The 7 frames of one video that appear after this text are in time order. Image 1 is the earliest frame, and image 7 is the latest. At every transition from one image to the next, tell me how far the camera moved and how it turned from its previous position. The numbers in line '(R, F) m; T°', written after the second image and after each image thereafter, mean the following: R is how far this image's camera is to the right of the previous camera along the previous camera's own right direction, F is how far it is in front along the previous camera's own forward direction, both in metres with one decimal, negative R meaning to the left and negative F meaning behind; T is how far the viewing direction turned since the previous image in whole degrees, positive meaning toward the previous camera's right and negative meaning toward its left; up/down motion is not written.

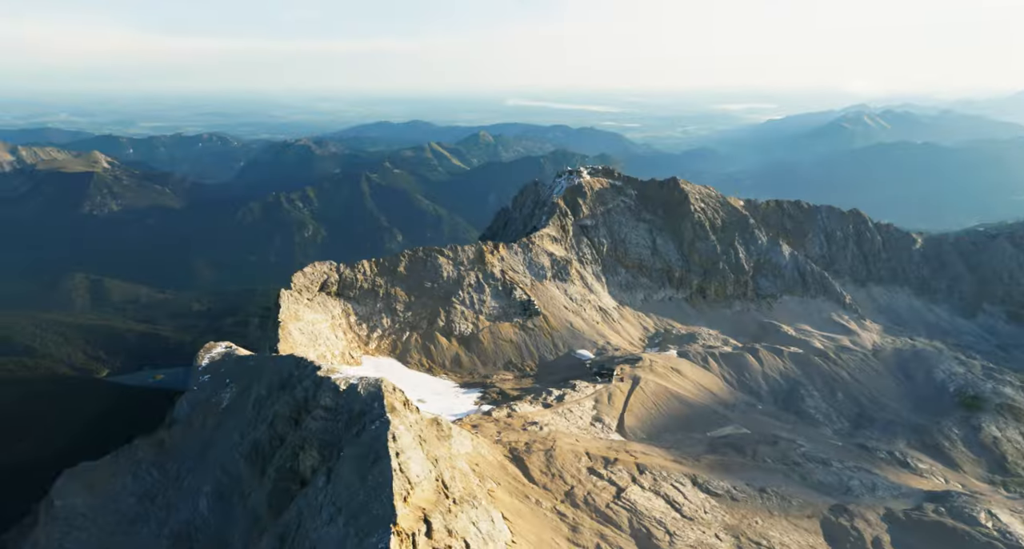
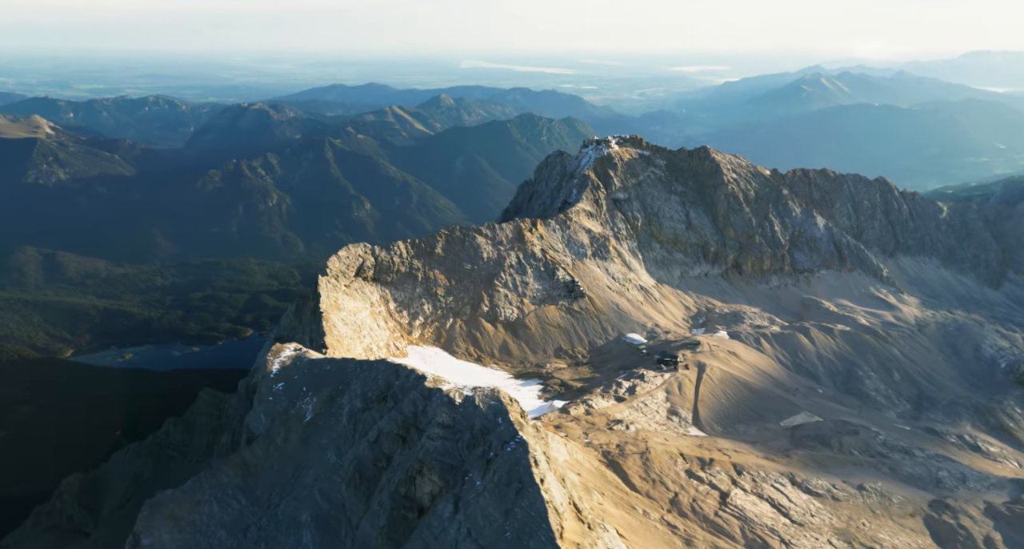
(-9.7, +5.2) m; +3°
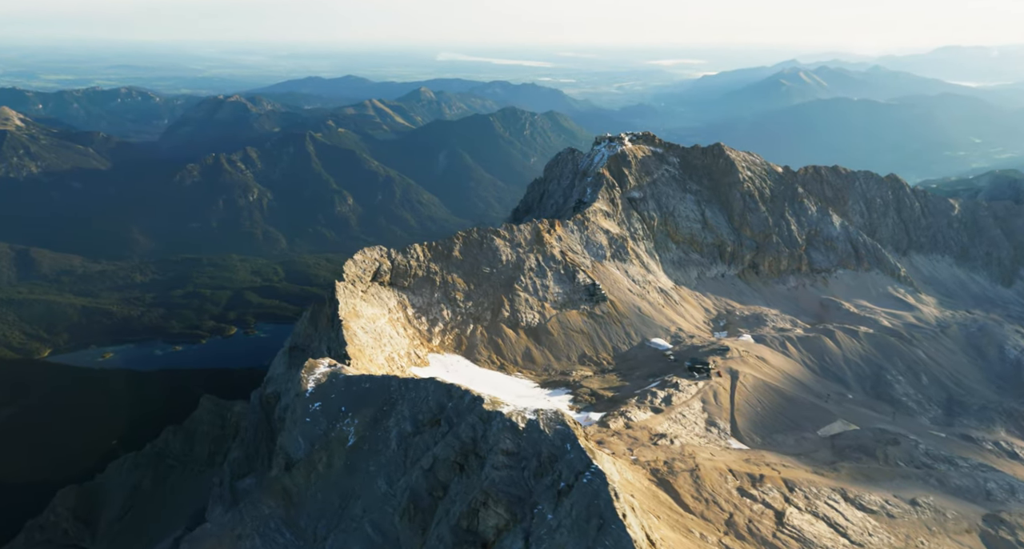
(-4.5, +2.9) m; +2°
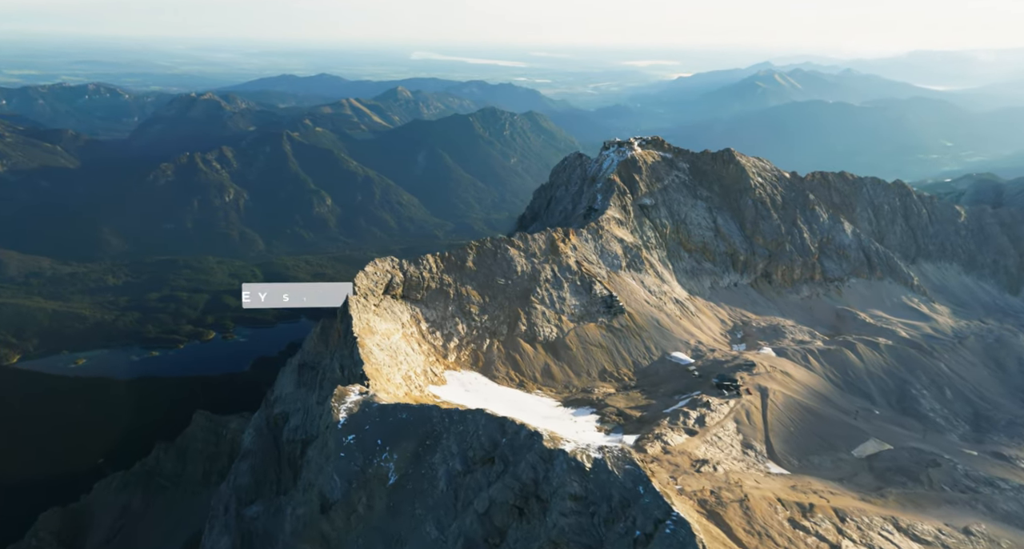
(-4.2, +3.3) m; +2°
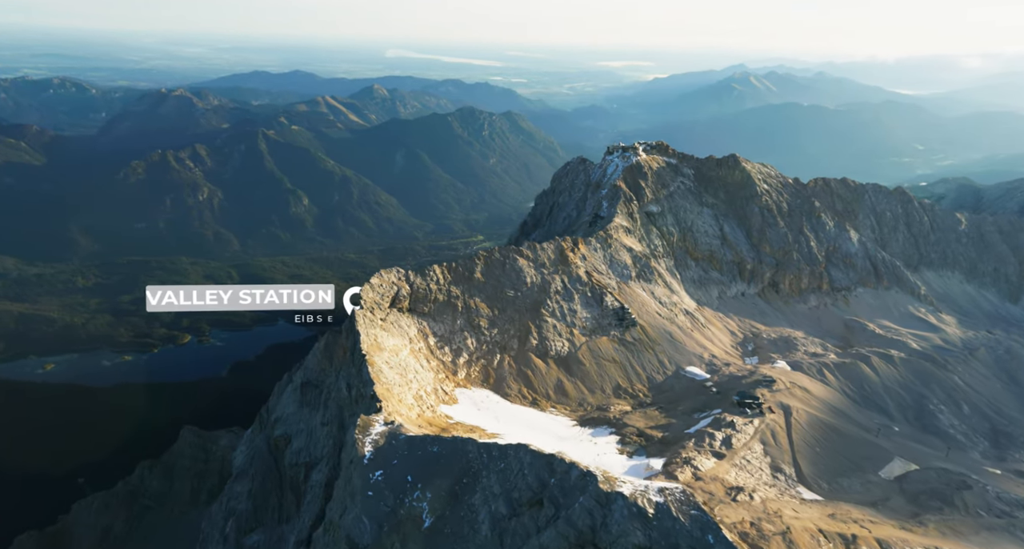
(-3.5, +3.2) m; +2°
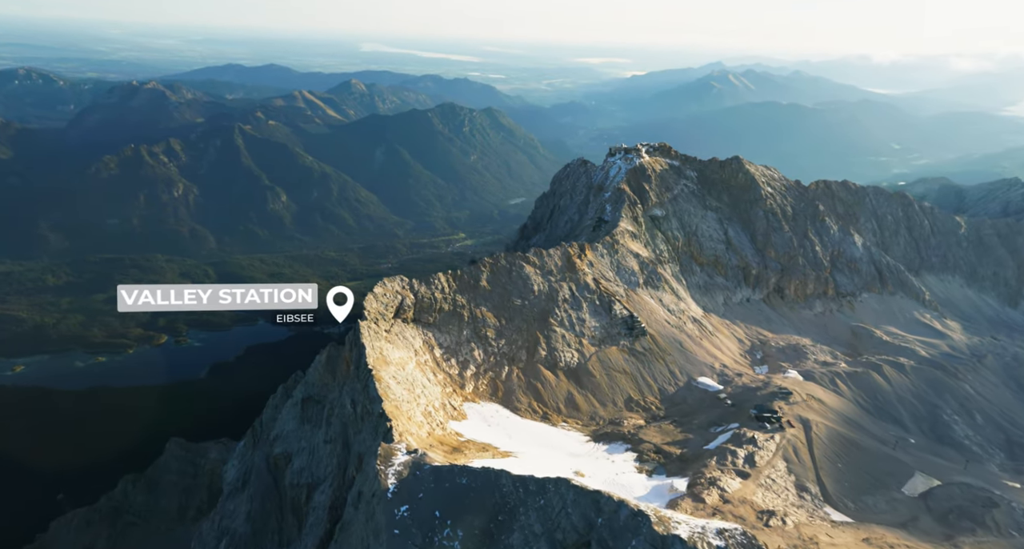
(-2.8, +2.9) m; +2°
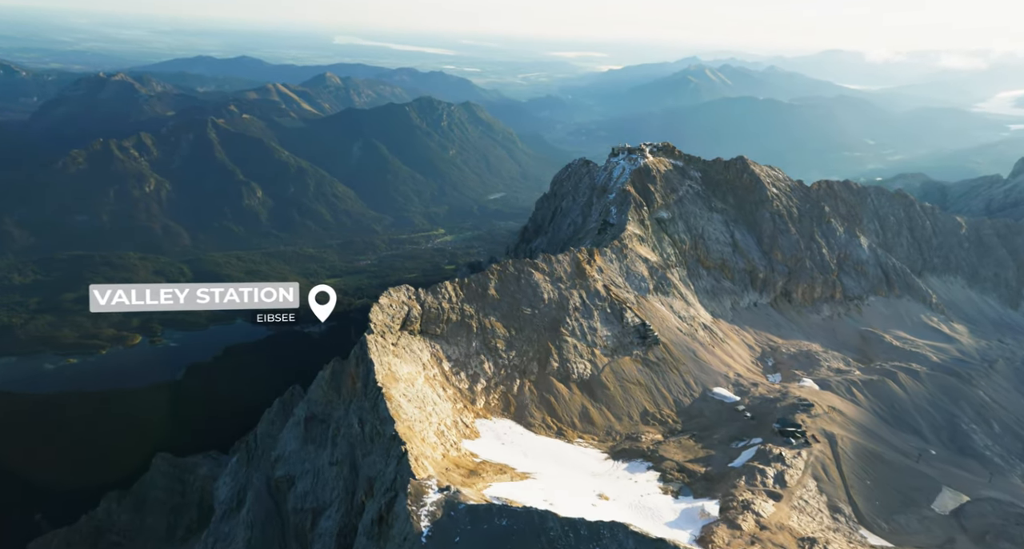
(-3.0, +3.3) m; +2°
